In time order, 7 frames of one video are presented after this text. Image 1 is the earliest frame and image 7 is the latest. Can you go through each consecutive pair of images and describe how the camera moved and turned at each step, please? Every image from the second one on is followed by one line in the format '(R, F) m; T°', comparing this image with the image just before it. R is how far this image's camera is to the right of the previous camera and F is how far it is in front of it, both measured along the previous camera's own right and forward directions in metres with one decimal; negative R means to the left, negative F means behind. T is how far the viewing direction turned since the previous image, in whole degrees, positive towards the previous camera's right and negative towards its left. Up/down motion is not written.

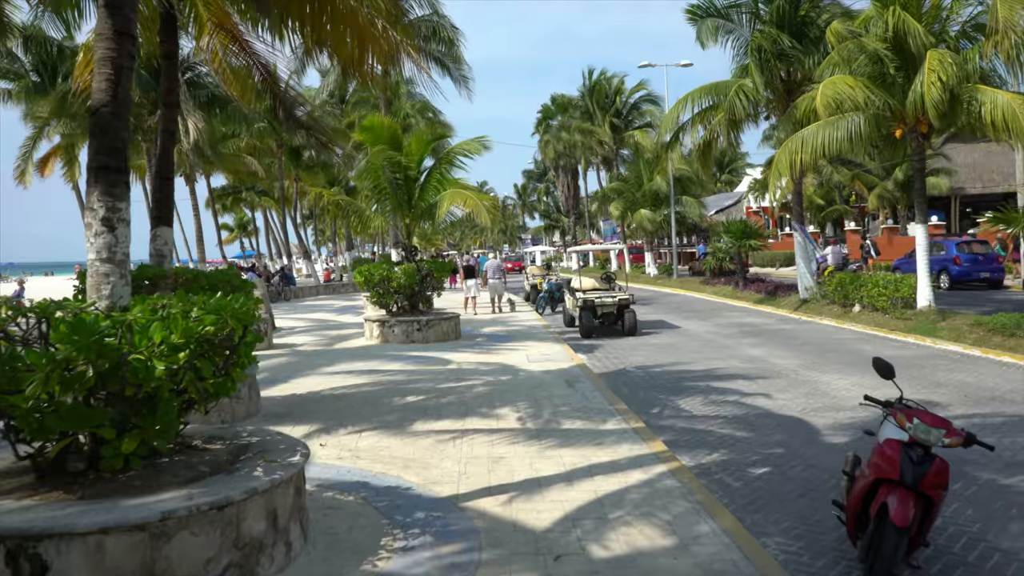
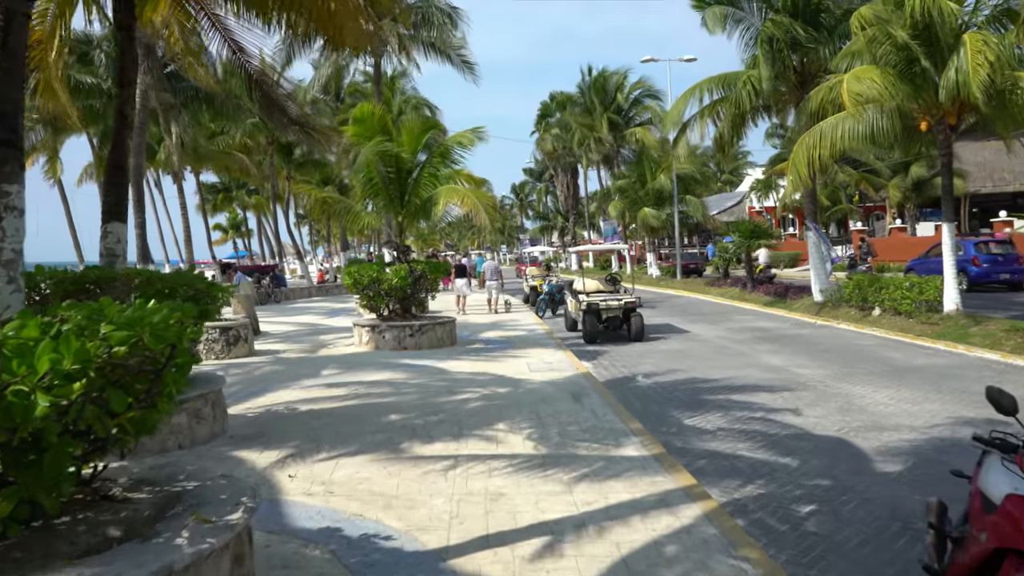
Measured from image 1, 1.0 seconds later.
(0.0, +1.0) m; 0°
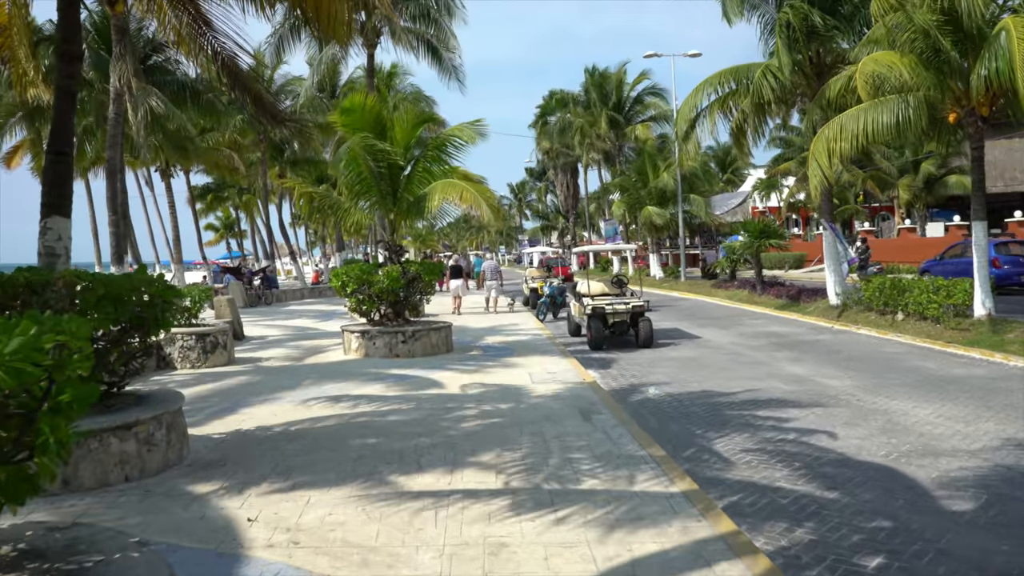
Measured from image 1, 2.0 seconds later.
(0.0, +0.9) m; 0°
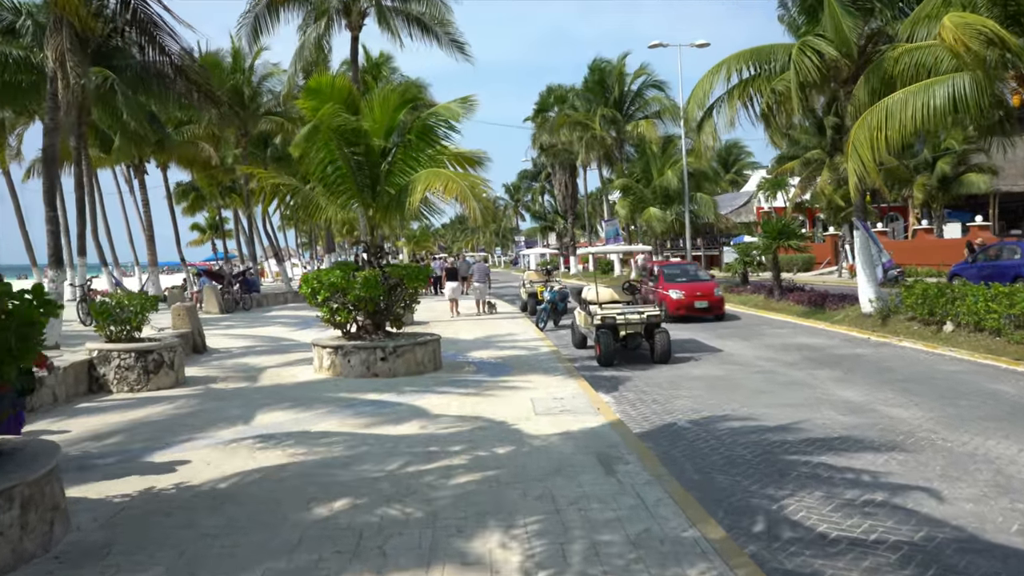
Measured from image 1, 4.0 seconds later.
(0.0, +1.8) m; 0°
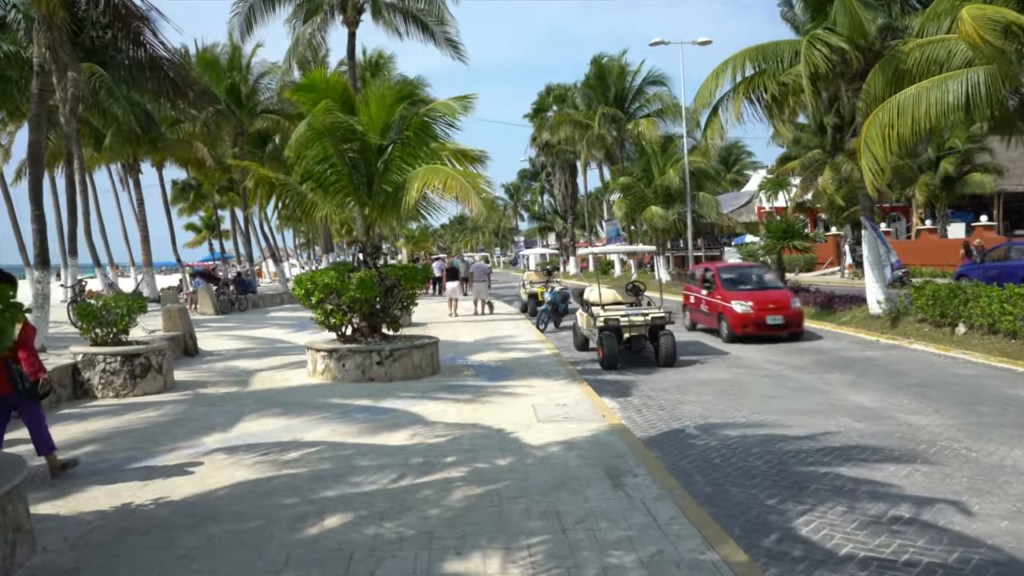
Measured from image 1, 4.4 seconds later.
(0.0, +0.4) m; 0°
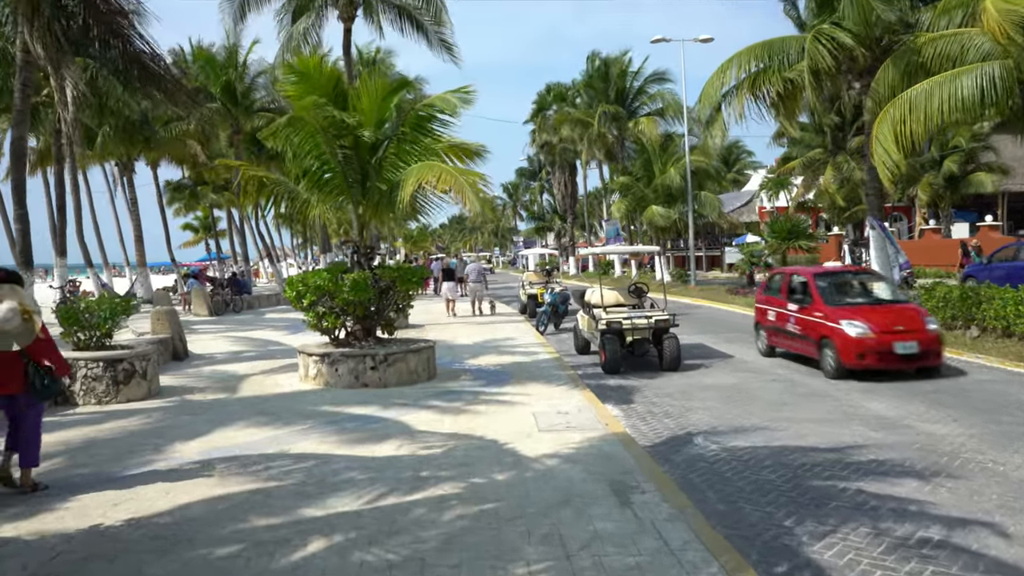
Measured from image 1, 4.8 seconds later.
(0.0, +0.4) m; 0°
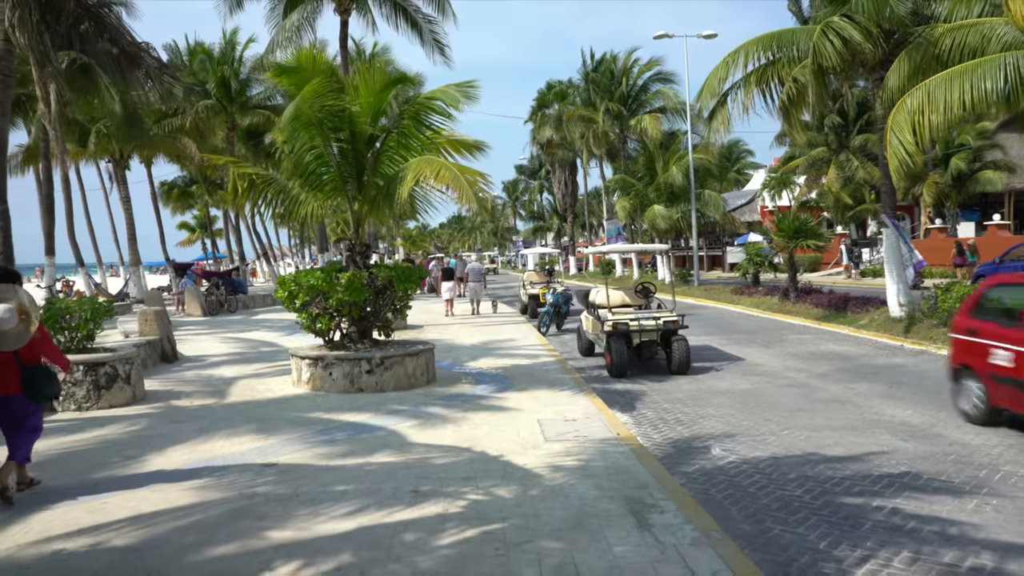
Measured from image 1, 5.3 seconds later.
(-0.1, +0.5) m; 0°
